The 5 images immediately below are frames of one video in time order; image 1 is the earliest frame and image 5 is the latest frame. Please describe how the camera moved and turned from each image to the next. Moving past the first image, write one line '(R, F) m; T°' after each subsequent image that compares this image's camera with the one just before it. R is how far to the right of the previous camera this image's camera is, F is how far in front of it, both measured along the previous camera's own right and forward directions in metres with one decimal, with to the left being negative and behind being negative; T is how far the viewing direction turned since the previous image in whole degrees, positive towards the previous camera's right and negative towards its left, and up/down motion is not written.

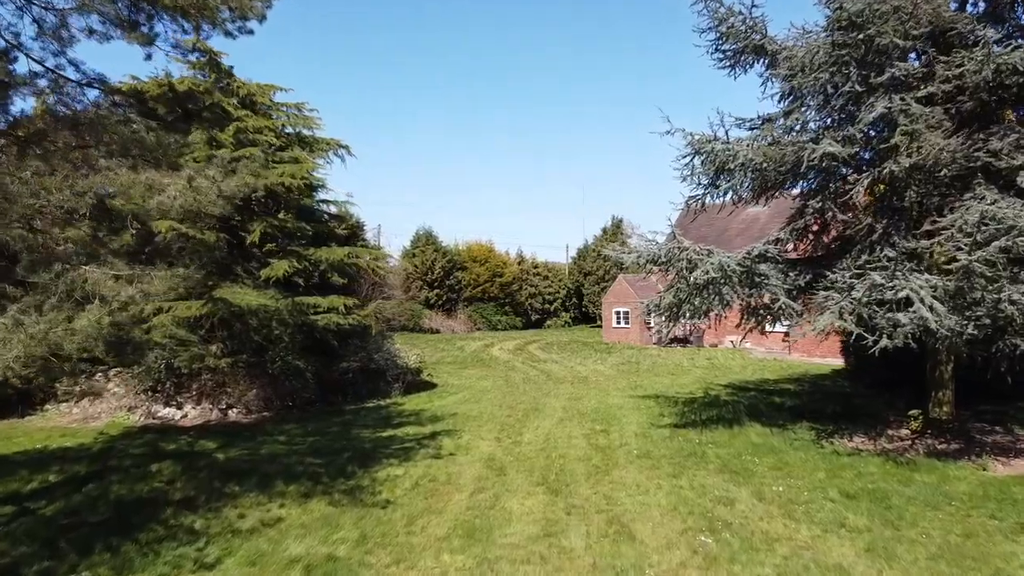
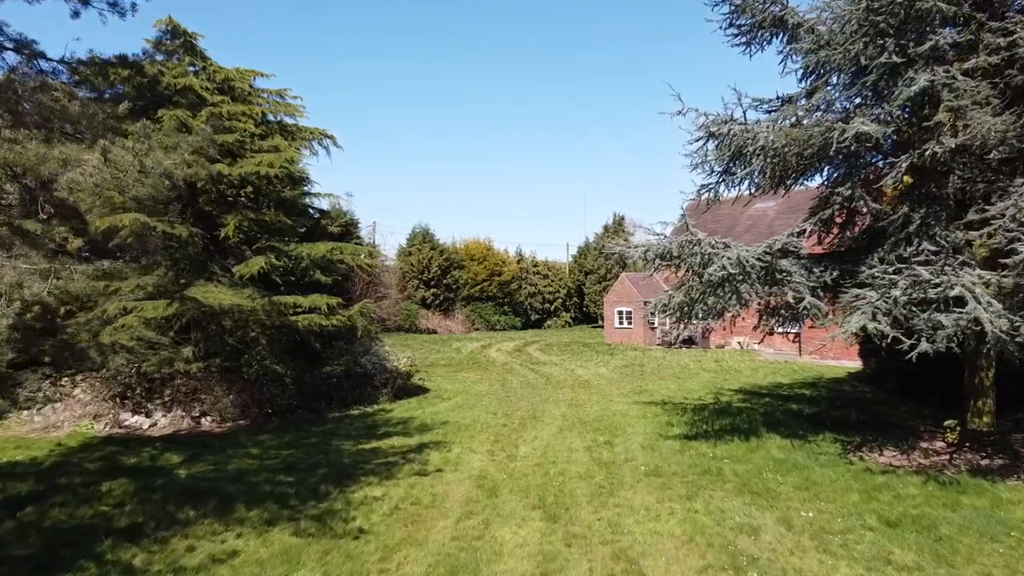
(+0.1, +1.0) m; 0°
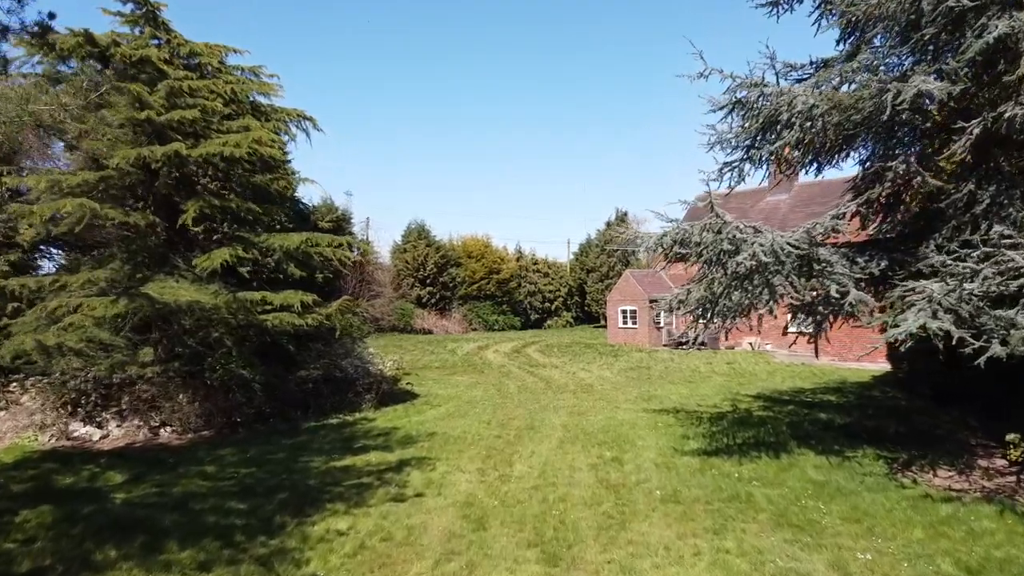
(+0.1, +1.4) m; 0°
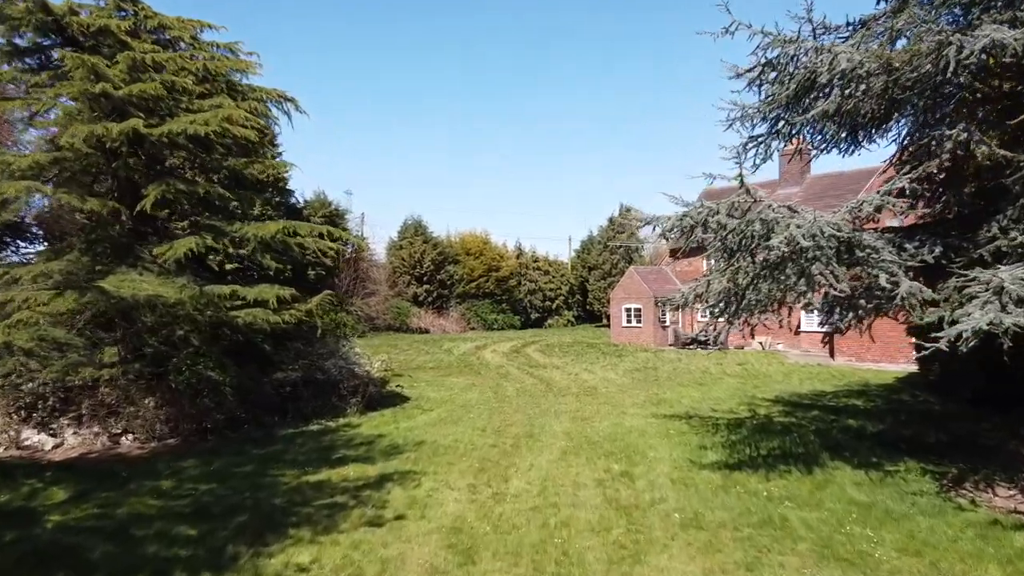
(0.0, +1.1) m; 0°
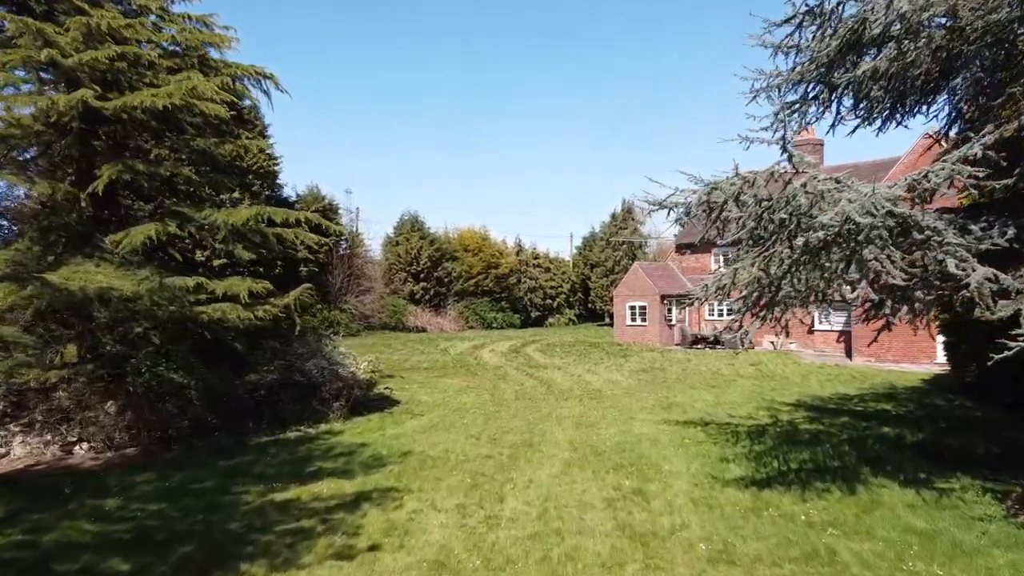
(0.0, +1.1) m; 0°
